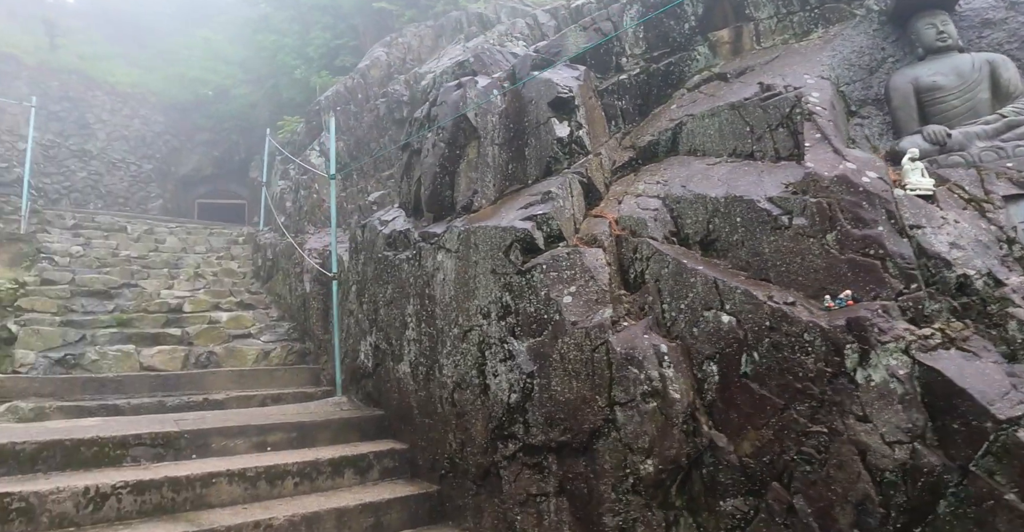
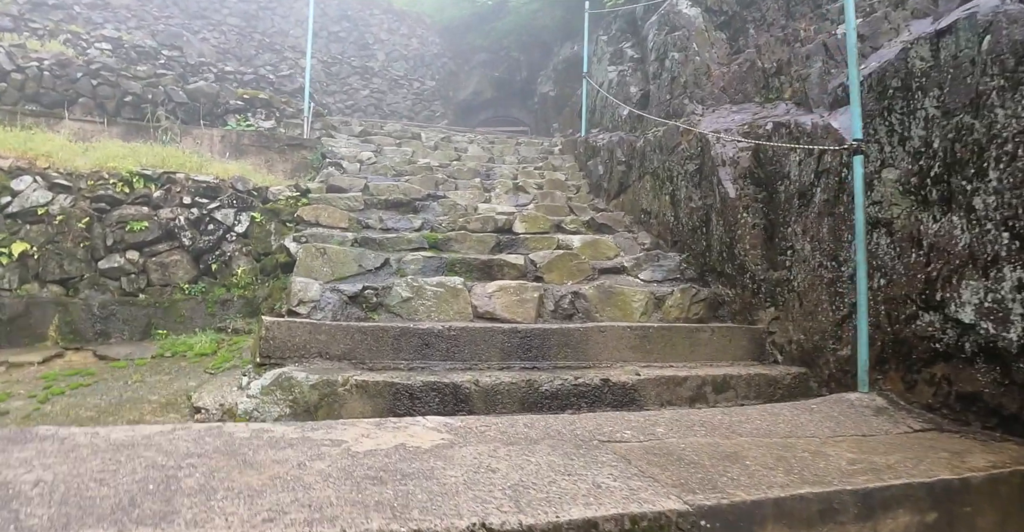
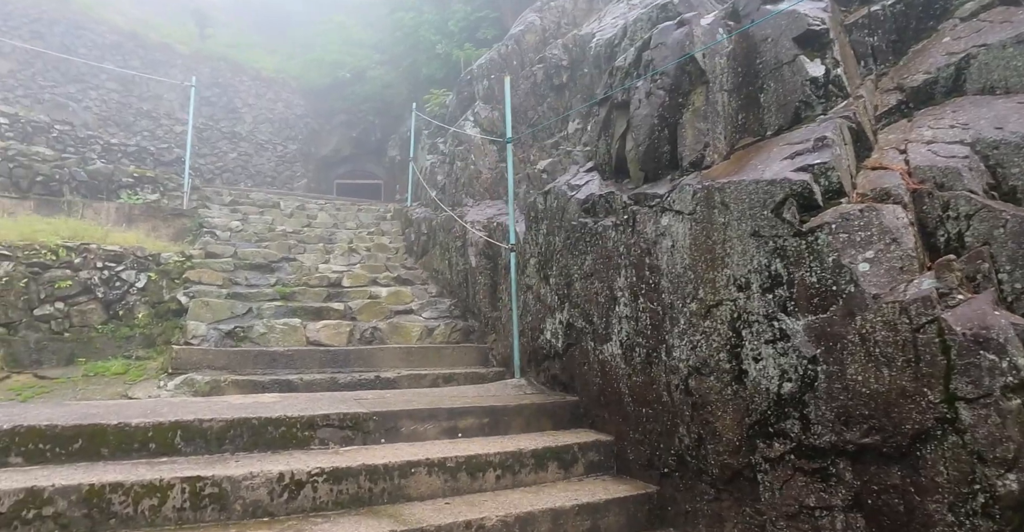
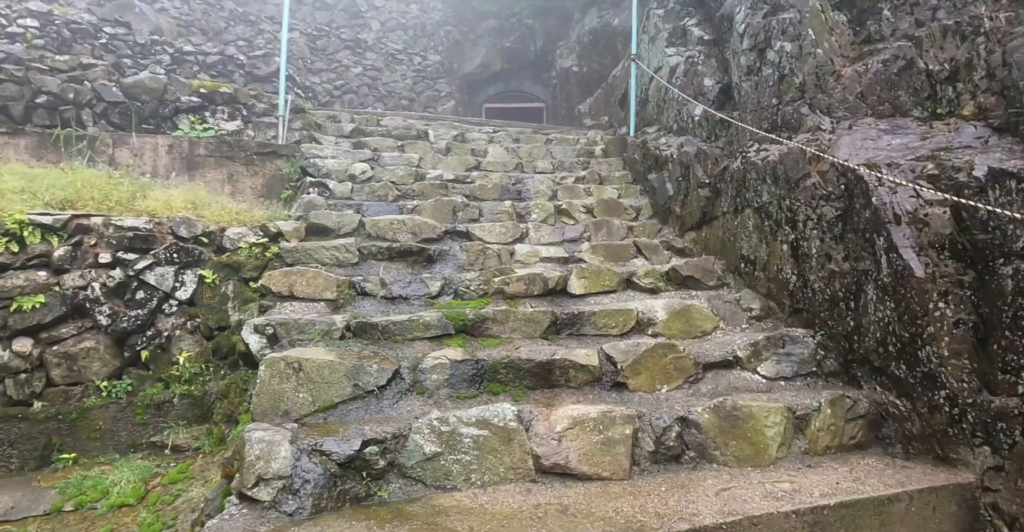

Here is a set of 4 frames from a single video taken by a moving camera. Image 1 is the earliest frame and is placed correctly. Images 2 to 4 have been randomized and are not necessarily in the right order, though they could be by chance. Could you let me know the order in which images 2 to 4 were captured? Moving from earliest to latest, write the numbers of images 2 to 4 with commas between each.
3, 2, 4
